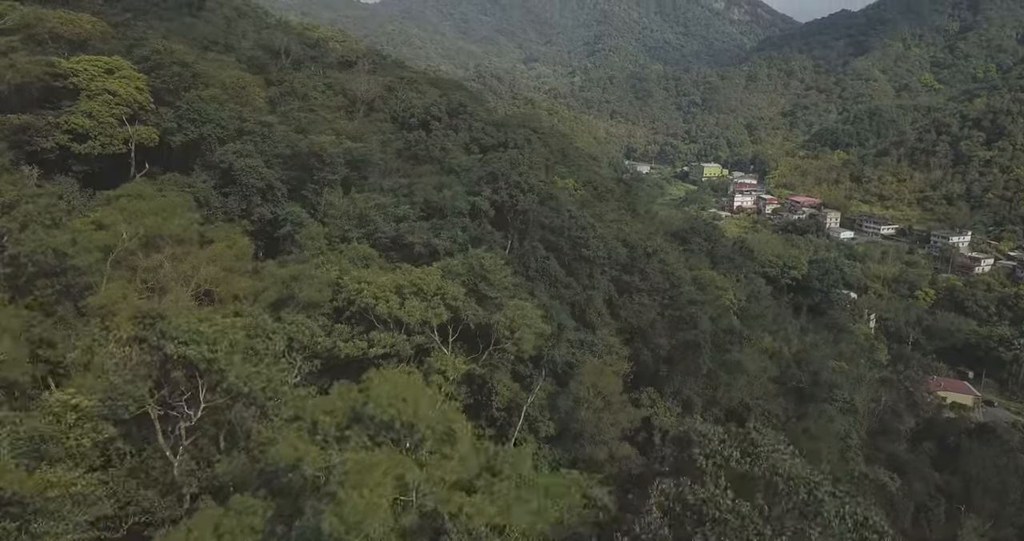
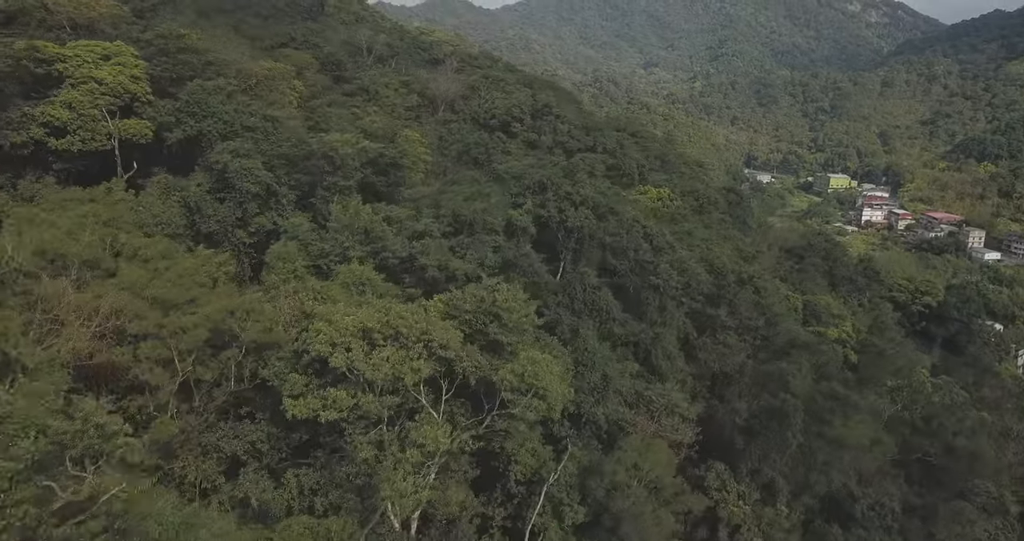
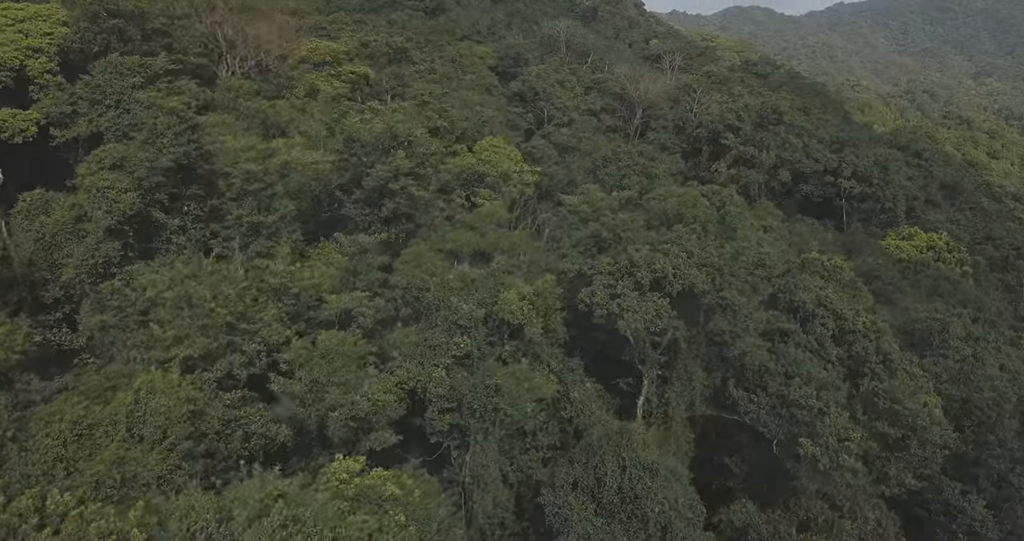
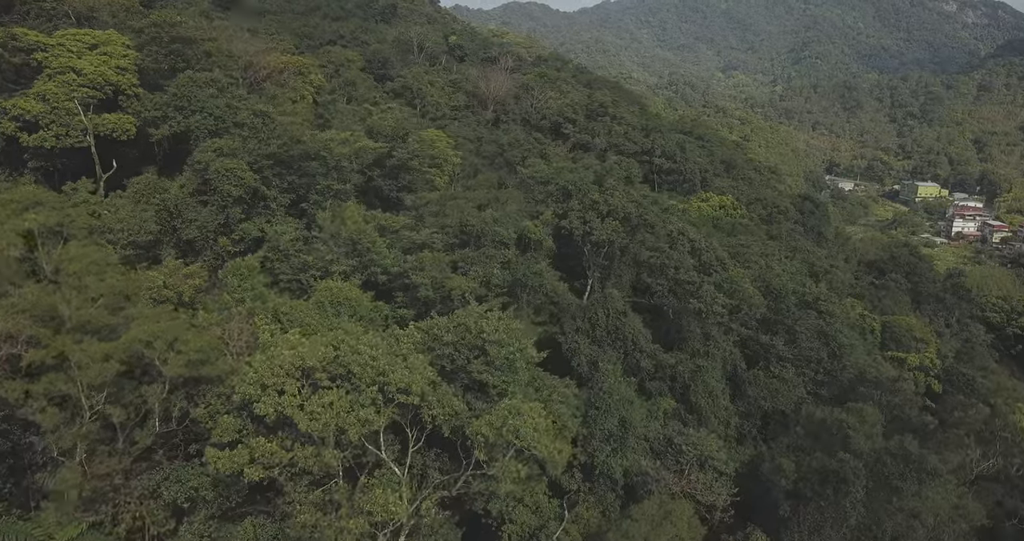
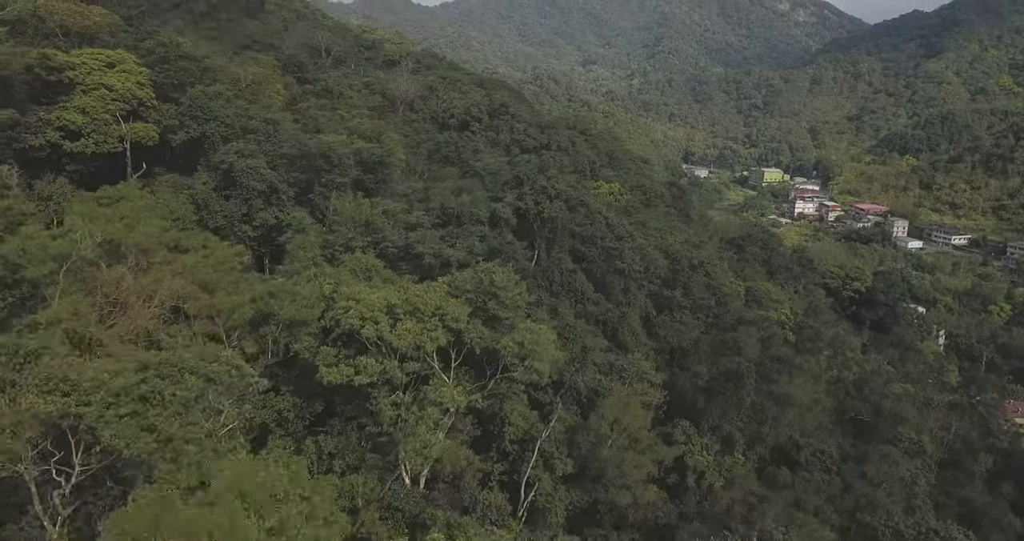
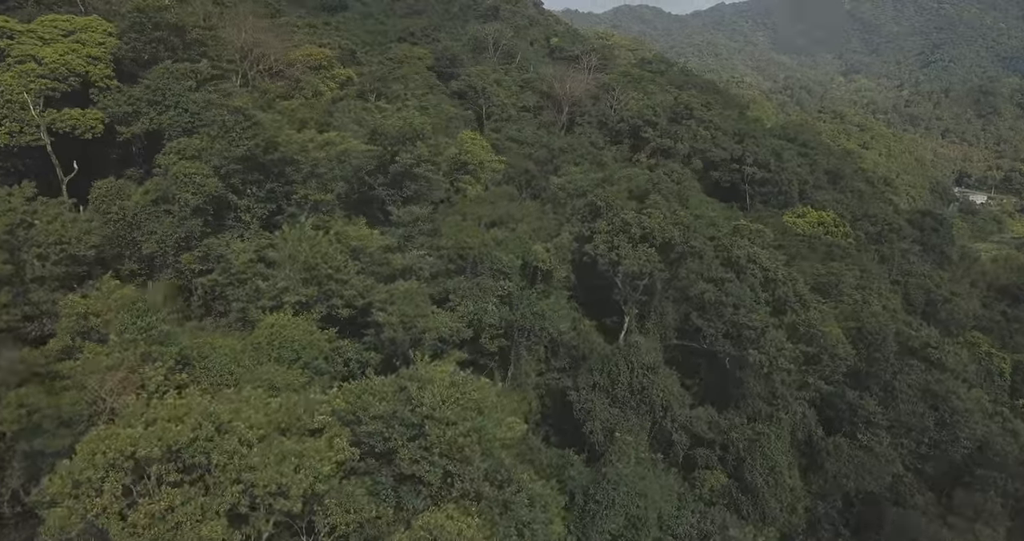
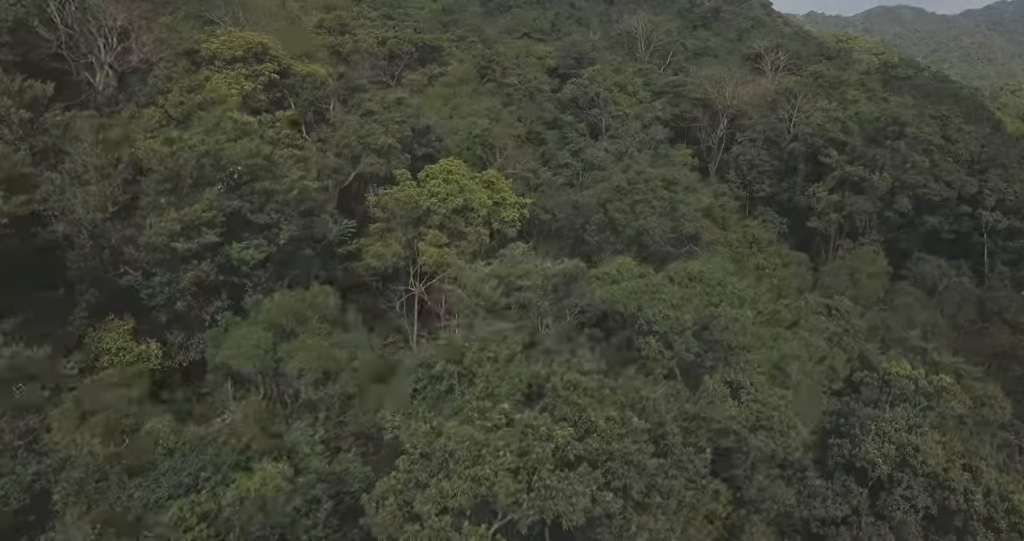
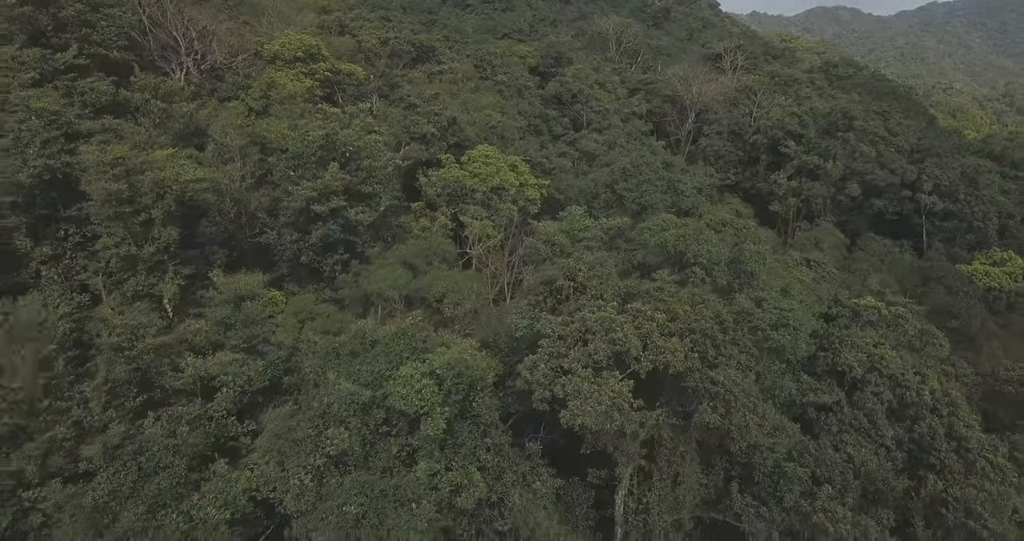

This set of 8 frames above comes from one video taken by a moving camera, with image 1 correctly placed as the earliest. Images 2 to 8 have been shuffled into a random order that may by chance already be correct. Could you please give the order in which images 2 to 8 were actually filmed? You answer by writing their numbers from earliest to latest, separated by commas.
5, 2, 4, 6, 3, 8, 7
